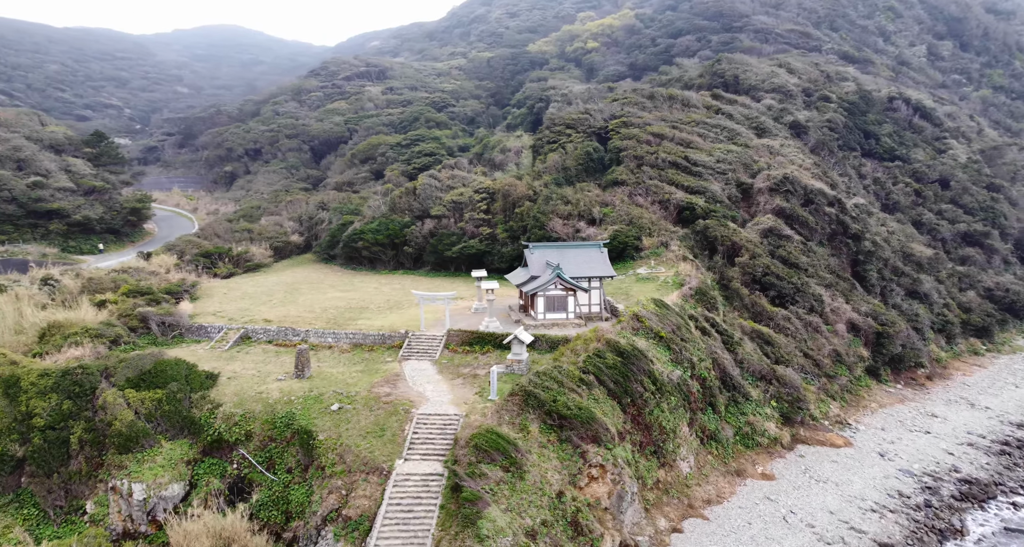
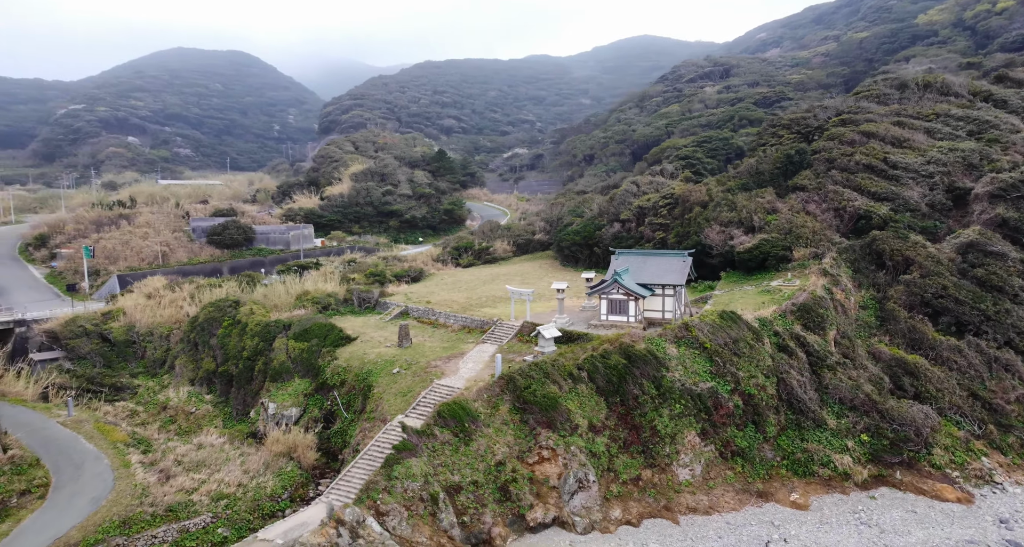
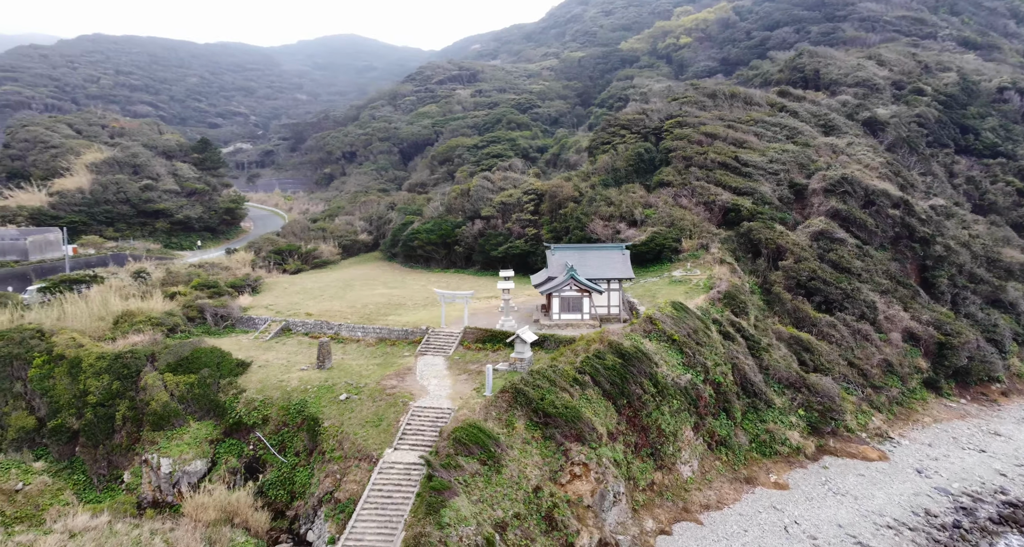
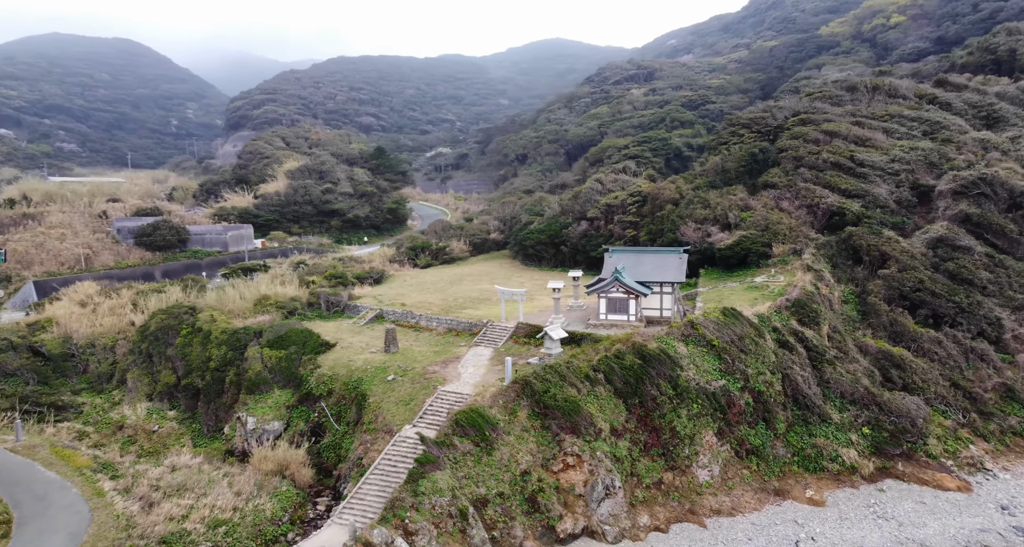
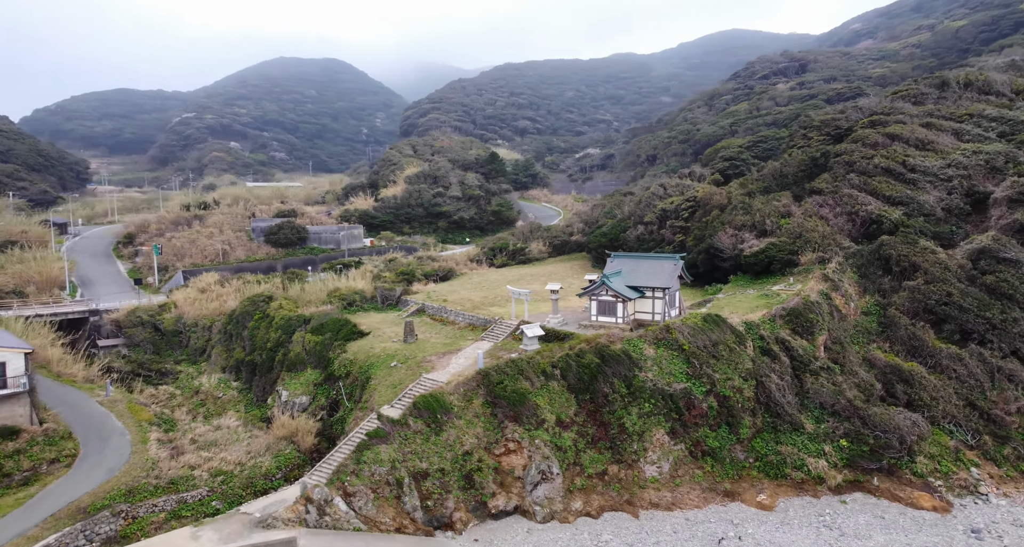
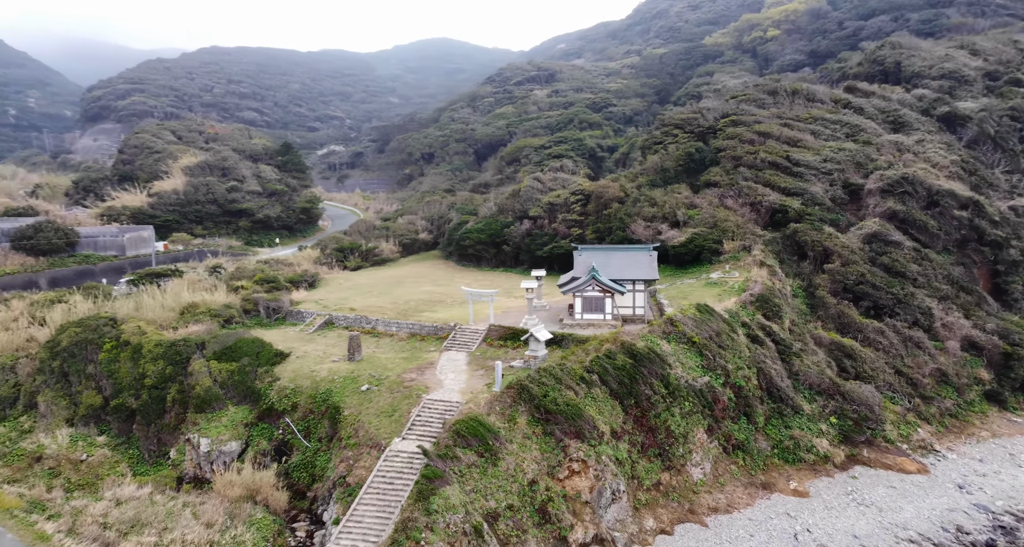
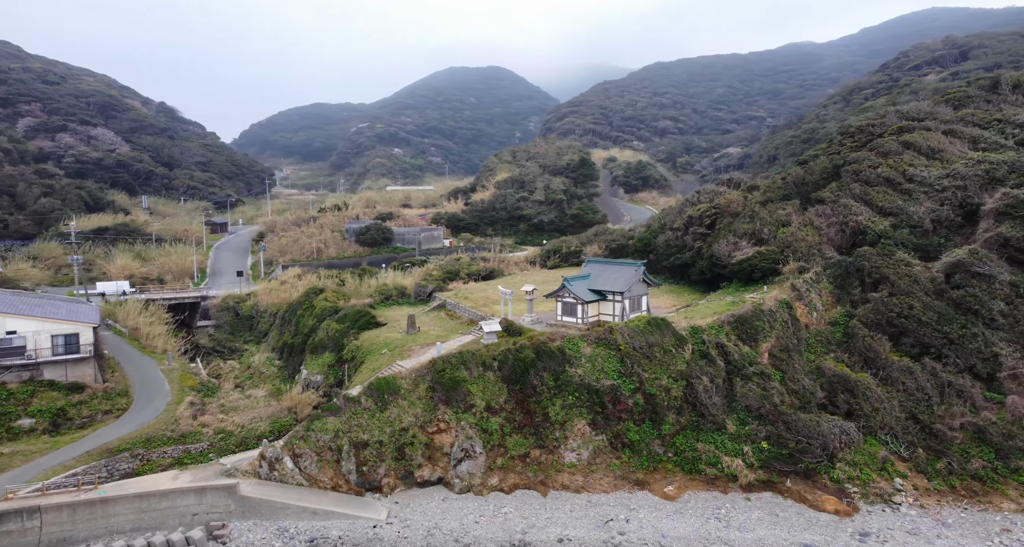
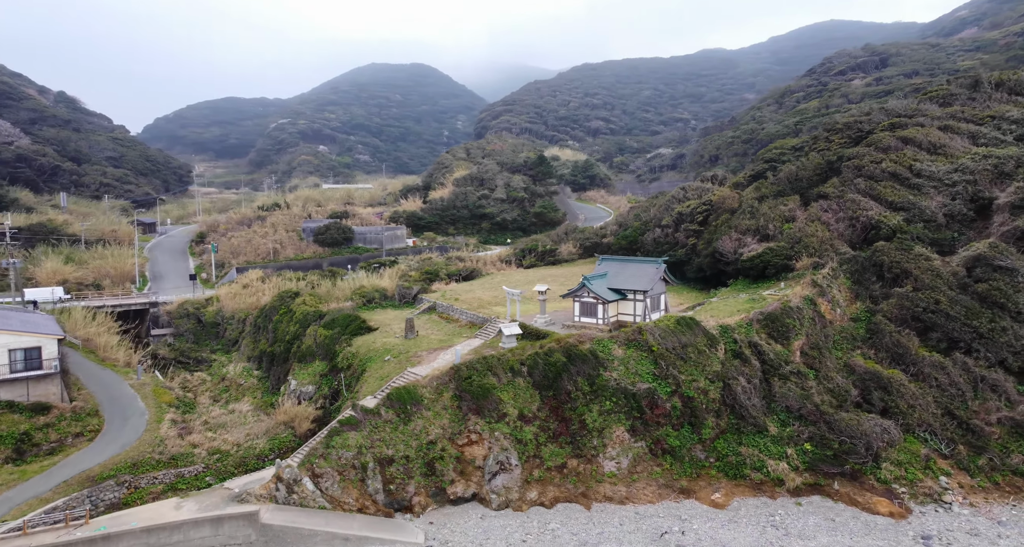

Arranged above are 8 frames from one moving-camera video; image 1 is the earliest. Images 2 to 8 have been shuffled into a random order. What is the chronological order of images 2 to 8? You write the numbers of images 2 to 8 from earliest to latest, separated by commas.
3, 6, 4, 2, 5, 8, 7
